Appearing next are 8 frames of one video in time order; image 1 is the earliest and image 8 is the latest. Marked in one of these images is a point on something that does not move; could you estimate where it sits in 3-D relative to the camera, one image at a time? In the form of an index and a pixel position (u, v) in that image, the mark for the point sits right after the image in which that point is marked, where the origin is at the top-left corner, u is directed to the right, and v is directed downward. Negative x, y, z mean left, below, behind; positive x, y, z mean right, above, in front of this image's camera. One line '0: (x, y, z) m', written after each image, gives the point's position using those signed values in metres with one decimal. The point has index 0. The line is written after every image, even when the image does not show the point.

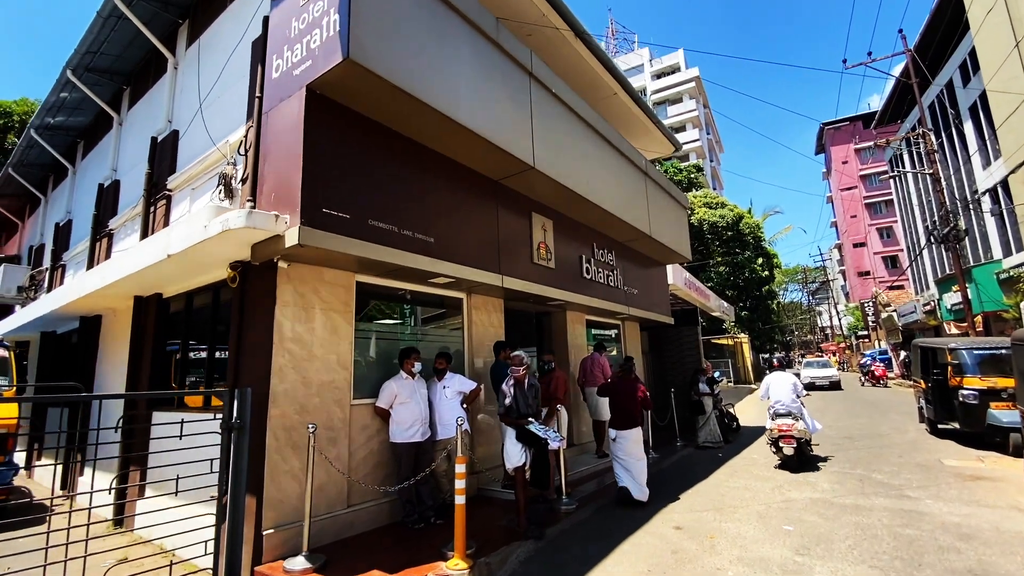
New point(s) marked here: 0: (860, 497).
0: (+4.7, -2.8, +6.6) m
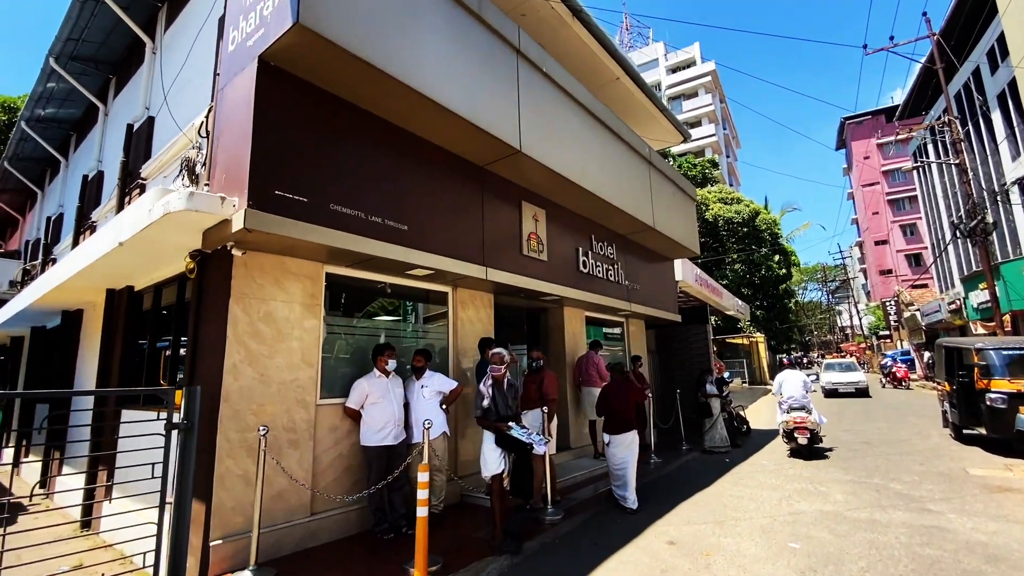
0: (+4.4, -2.7, +6.0) m
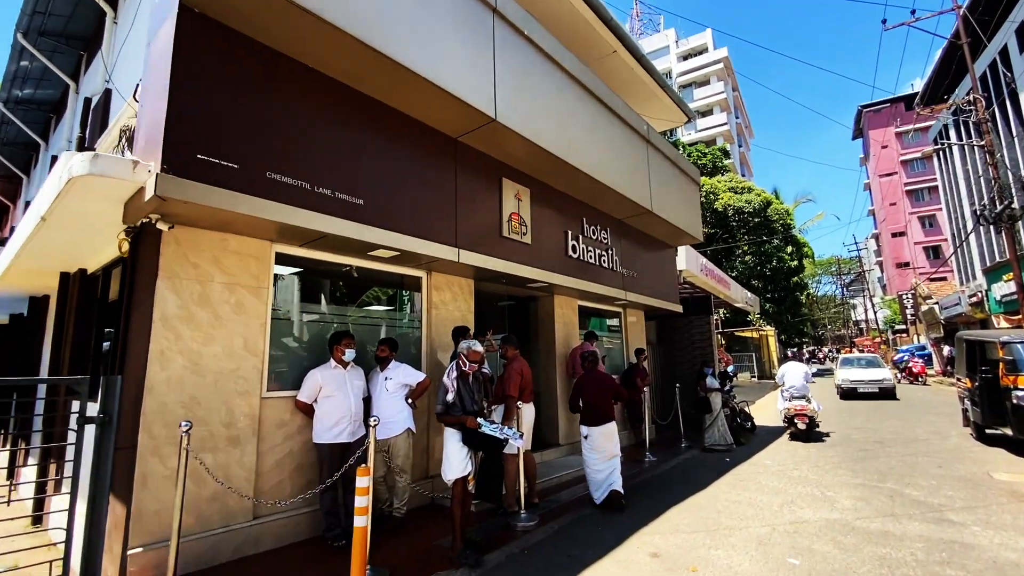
0: (+4.1, -2.6, +5.4) m
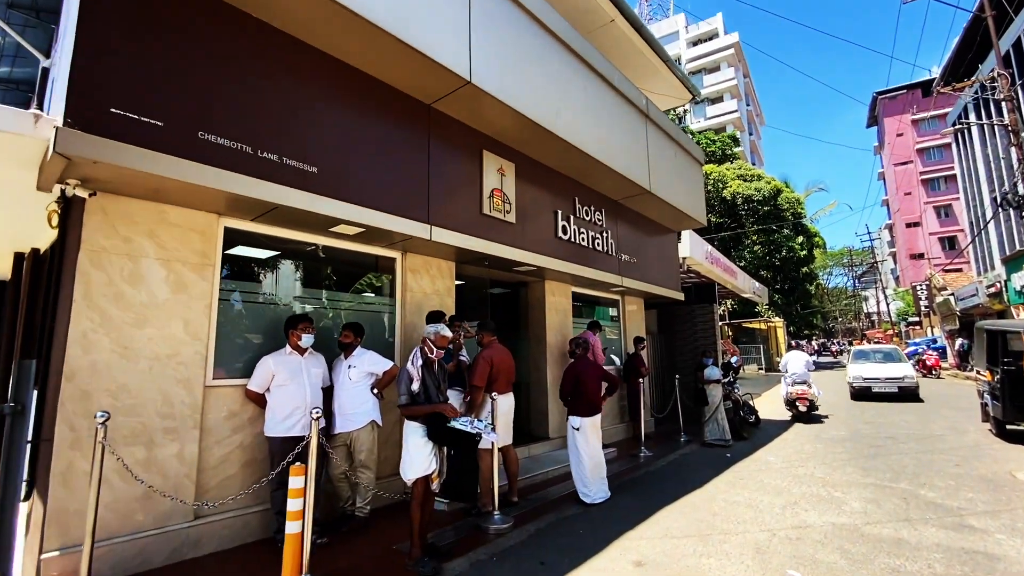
0: (+3.9, -2.4, +4.9) m
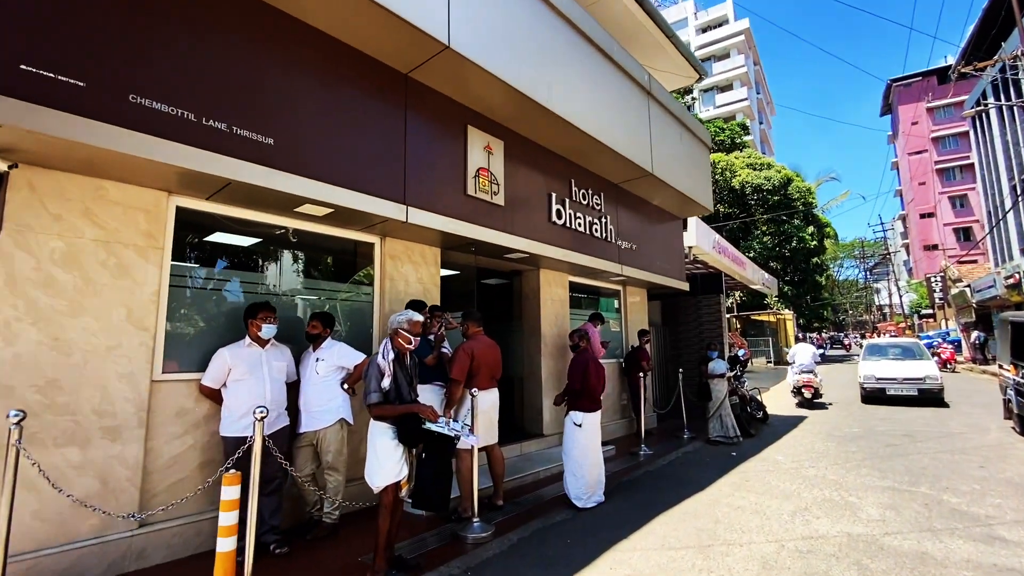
0: (+3.7, -2.2, +4.4) m
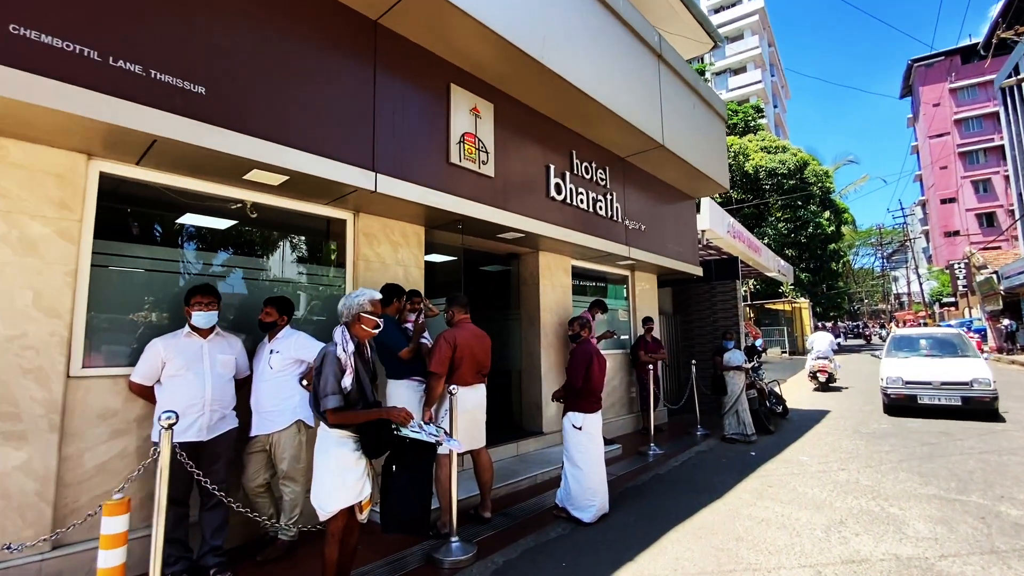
0: (+3.6, -2.1, +3.7) m
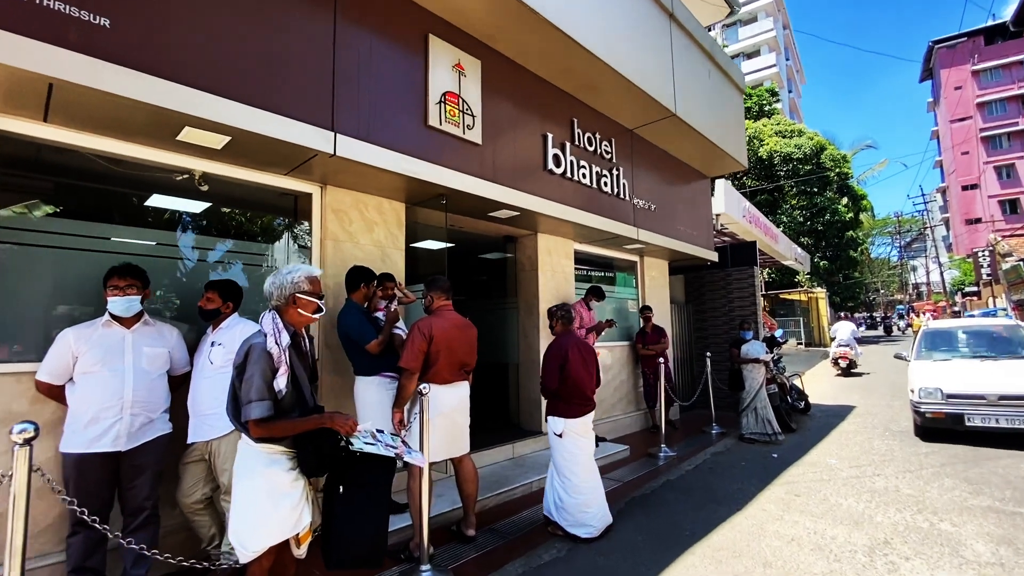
0: (+3.5, -1.9, +3.0) m
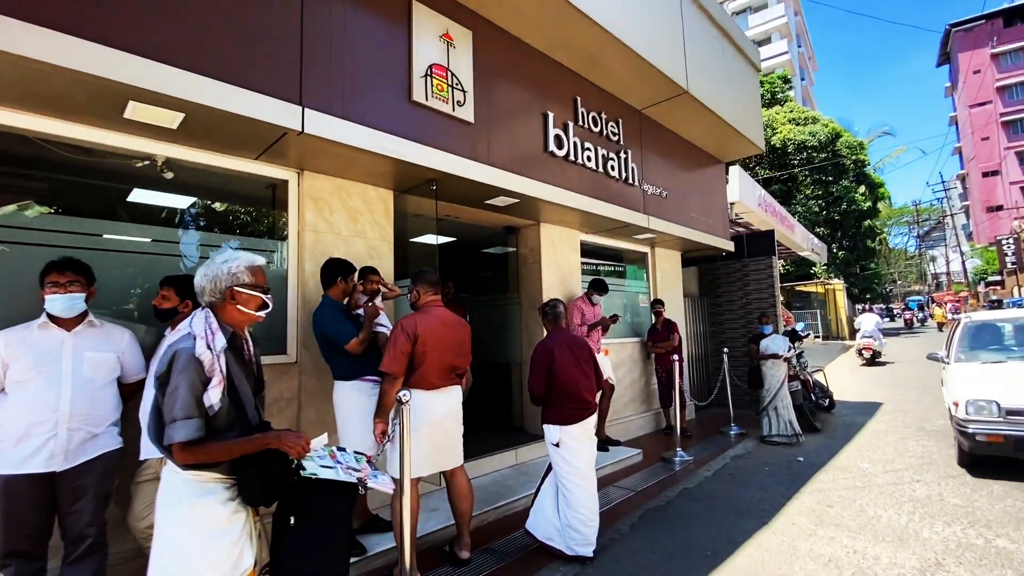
0: (+3.5, -1.8, +2.5) m
